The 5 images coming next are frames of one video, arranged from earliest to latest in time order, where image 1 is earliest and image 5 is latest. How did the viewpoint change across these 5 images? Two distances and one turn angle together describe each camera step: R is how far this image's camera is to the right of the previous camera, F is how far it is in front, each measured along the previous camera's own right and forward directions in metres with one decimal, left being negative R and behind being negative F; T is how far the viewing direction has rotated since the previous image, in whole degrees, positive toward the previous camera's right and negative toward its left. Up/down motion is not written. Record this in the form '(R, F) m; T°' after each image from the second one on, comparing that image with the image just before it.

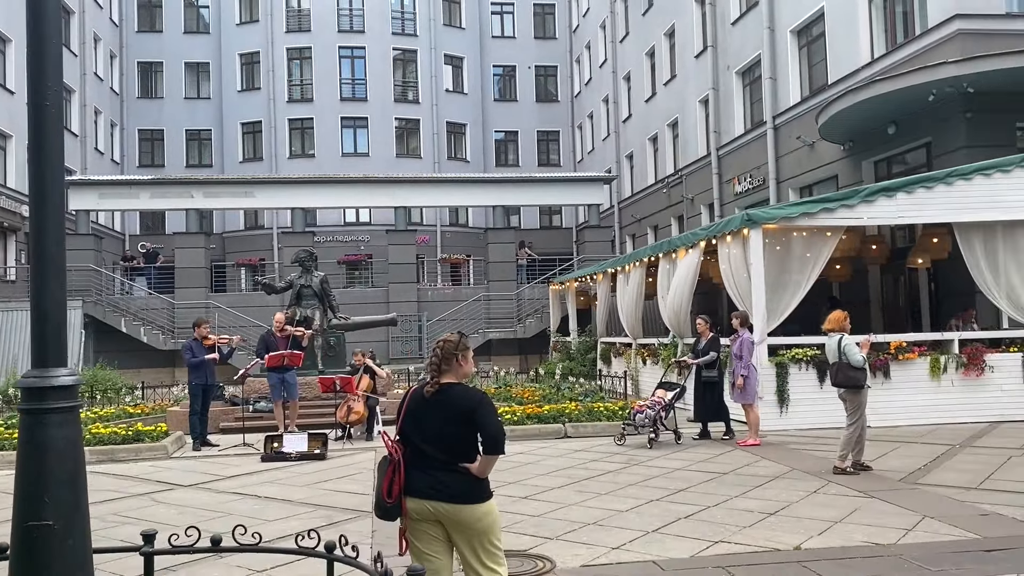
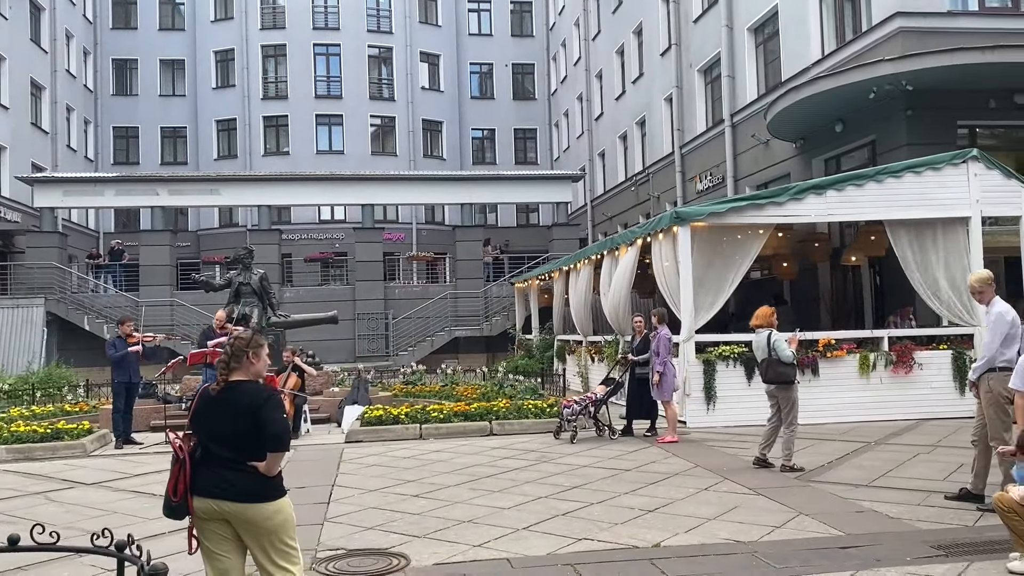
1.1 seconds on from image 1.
(+0.9, 0.0) m; 0°
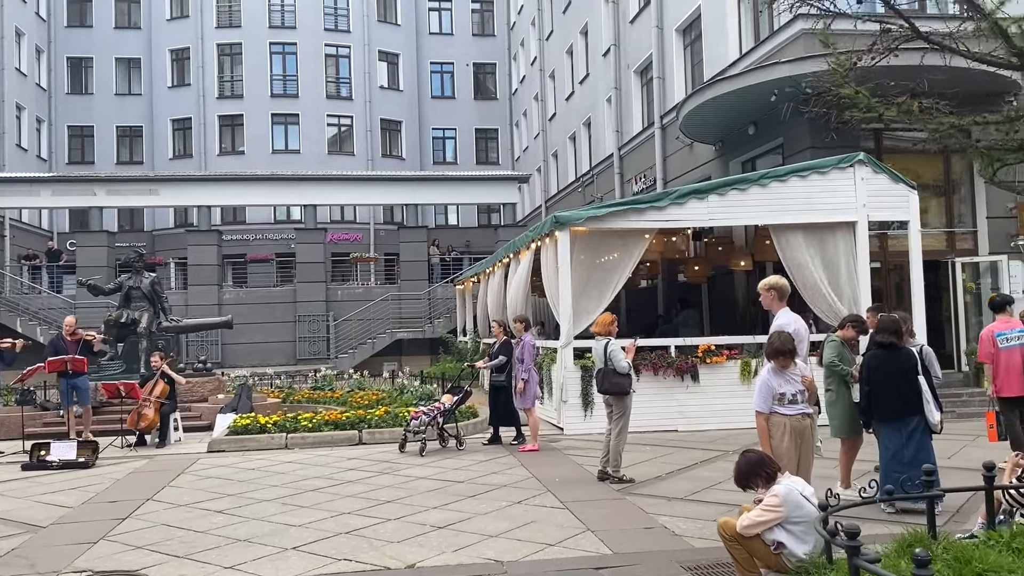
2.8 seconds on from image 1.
(+1.5, +0.2) m; +1°
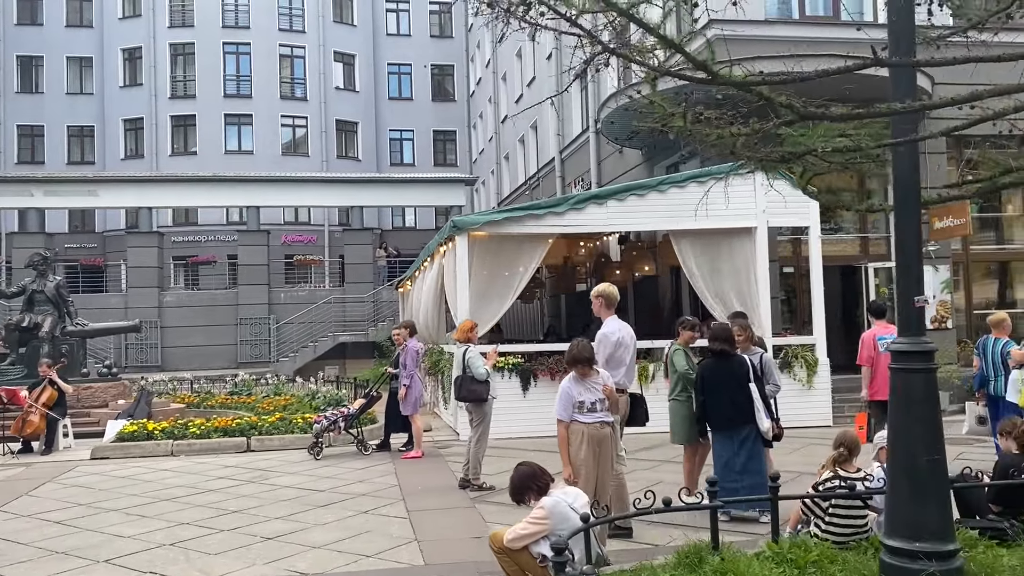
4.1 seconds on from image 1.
(+1.1, 0.0) m; +1°
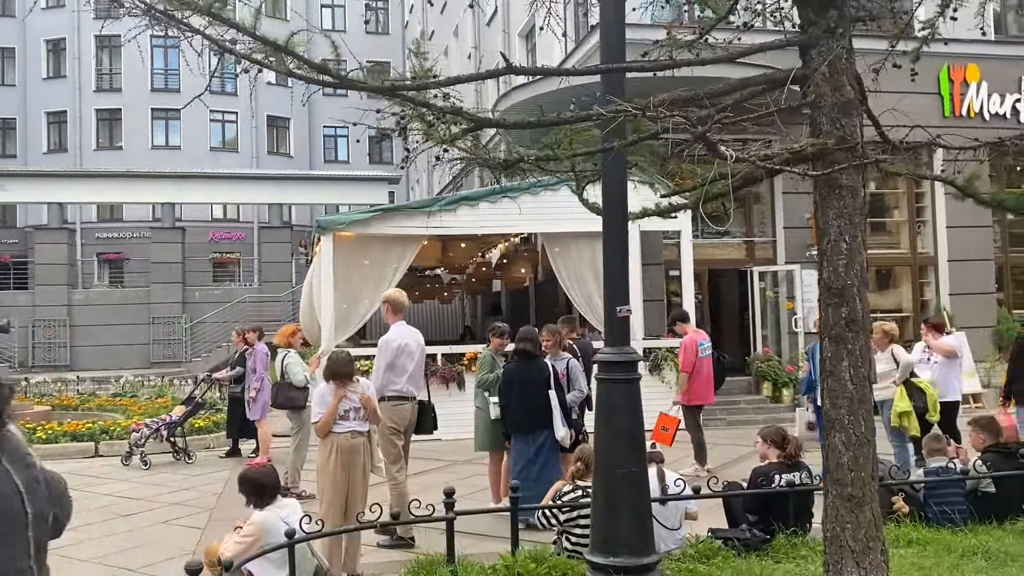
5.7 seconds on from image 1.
(+1.2, +0.1) m; +3°
